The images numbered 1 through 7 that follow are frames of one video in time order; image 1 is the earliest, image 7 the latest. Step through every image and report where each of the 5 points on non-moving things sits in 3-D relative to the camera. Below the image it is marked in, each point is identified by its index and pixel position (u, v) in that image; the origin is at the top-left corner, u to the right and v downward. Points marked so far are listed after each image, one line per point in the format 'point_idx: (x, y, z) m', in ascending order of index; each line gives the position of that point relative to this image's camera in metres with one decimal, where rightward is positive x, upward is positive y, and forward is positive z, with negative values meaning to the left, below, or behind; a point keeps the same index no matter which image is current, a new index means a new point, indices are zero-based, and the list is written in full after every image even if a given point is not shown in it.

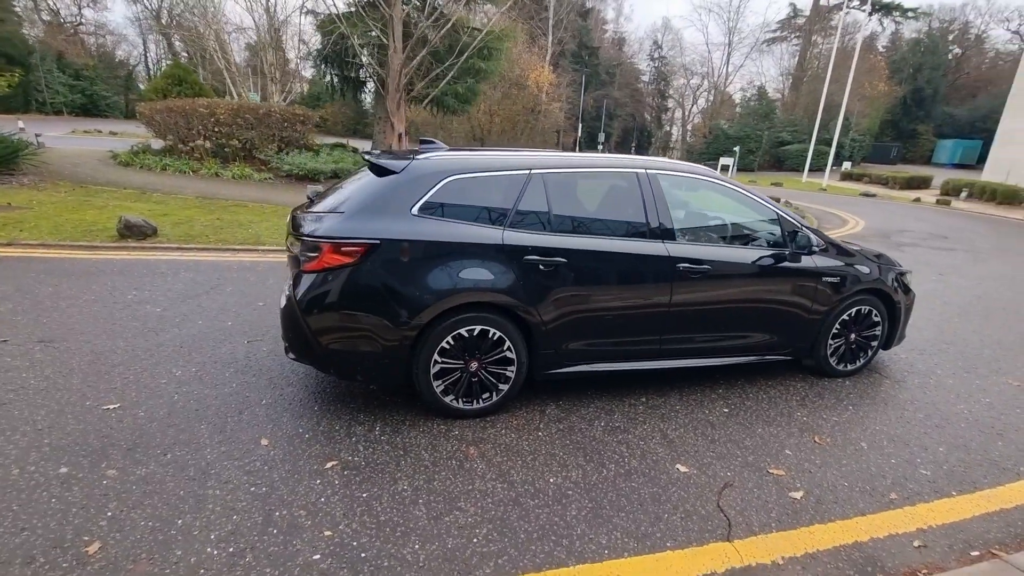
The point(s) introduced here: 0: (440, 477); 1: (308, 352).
0: (-0.4, -1.0, +2.6) m
1: (-1.2, -0.4, +3.0) m
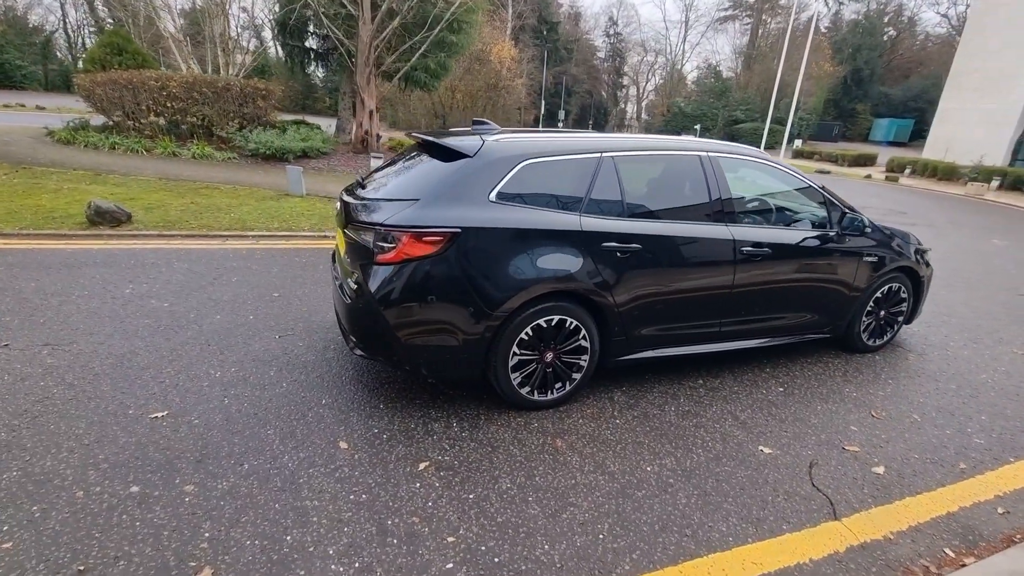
0: (+0.2, -0.9, +2.6) m
1: (-0.7, -0.3, +2.8) m
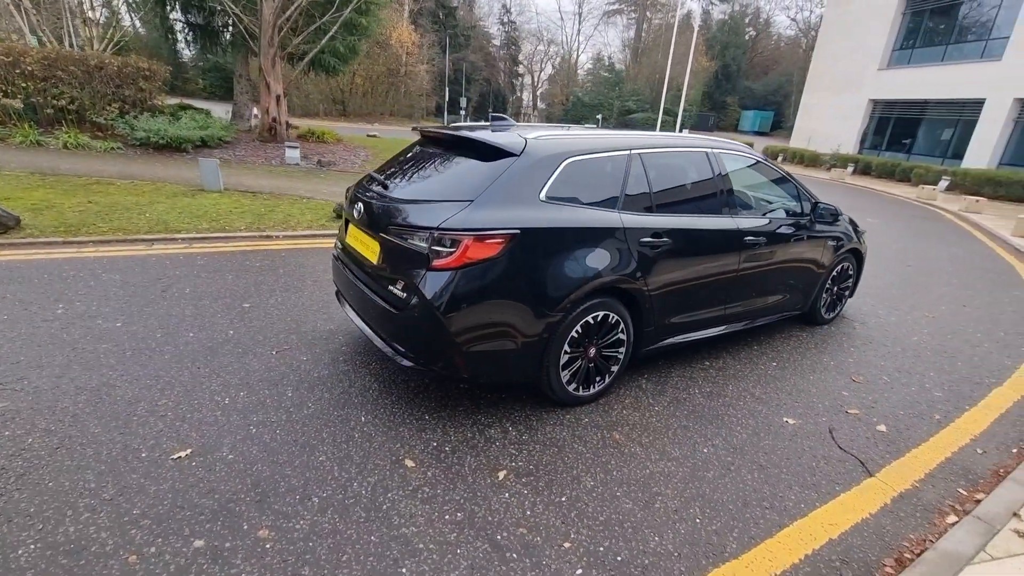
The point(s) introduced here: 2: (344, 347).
0: (+0.5, -0.9, +2.6) m
1: (-0.4, -0.4, +2.7) m
2: (-1.2, -0.4, +3.7) m
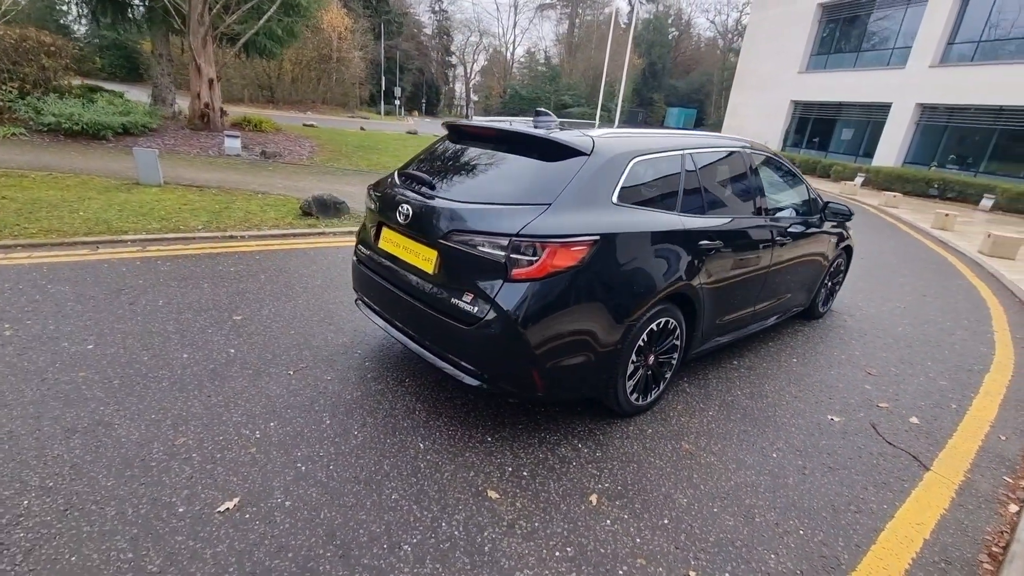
0: (+1.0, -1.0, +2.5) m
1: (0.0, -0.4, +2.4) m
2: (-1.0, -0.5, +3.3) m
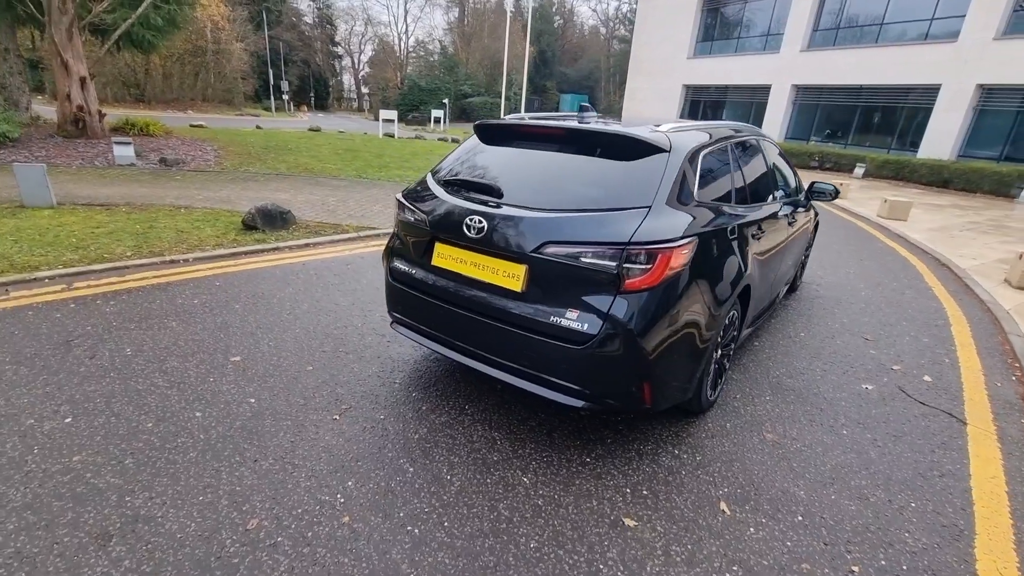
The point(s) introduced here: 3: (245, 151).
0: (+1.5, -0.9, +2.6) m
1: (+0.5, -0.5, +2.3) m
2: (-0.6, -0.6, +3.0) m
3: (-6.7, +3.4, +12.6) m
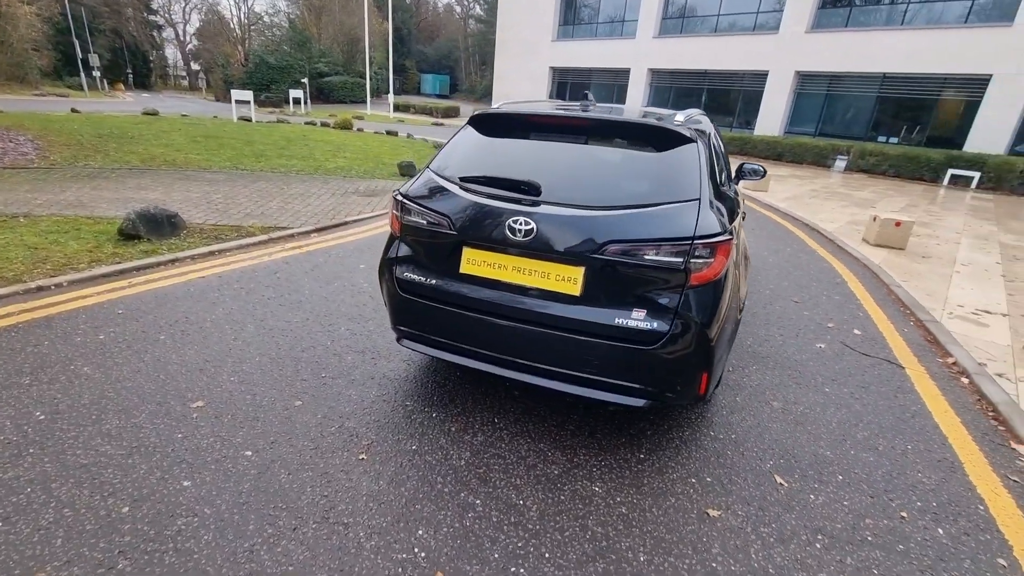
0: (+1.7, -0.8, +2.8) m
1: (+0.8, -0.4, +2.3) m
2: (-0.4, -0.7, +2.7) m
3: (-9.1, +3.0, +10.4) m
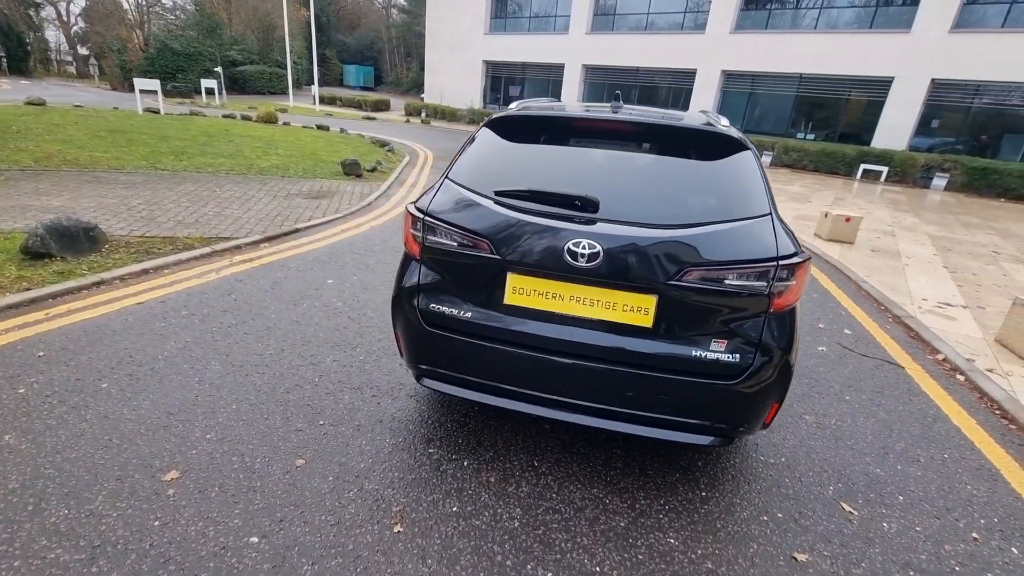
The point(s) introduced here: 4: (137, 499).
0: (+1.9, -0.8, +2.7) m
1: (+1.0, -0.5, +2.1) m
2: (-0.2, -0.8, +2.4) m
3: (-9.9, +2.6, +8.7) m
4: (-1.5, -0.8, +2.0) m
